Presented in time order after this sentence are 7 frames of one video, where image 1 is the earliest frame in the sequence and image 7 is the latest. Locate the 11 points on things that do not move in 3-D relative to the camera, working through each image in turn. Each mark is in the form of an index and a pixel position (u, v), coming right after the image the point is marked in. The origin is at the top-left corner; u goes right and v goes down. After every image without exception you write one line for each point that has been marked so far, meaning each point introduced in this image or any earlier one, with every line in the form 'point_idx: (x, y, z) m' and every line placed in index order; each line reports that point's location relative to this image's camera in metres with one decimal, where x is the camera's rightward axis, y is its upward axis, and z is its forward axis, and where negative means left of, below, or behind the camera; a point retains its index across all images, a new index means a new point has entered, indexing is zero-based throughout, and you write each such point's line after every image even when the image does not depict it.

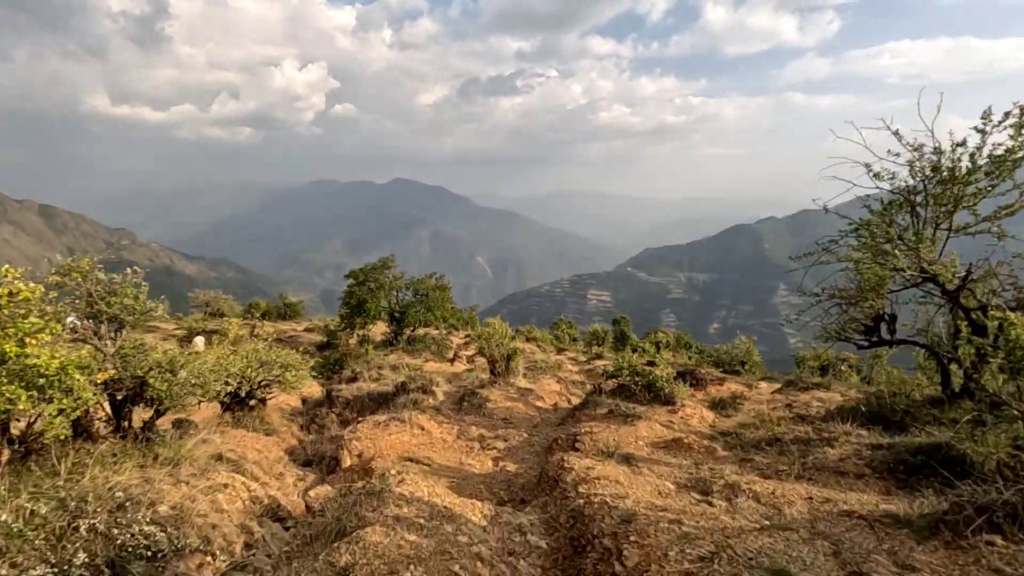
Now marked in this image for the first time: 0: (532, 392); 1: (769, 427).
0: (+0.5, -2.6, +13.6) m
1: (+3.8, -2.0, +7.8) m
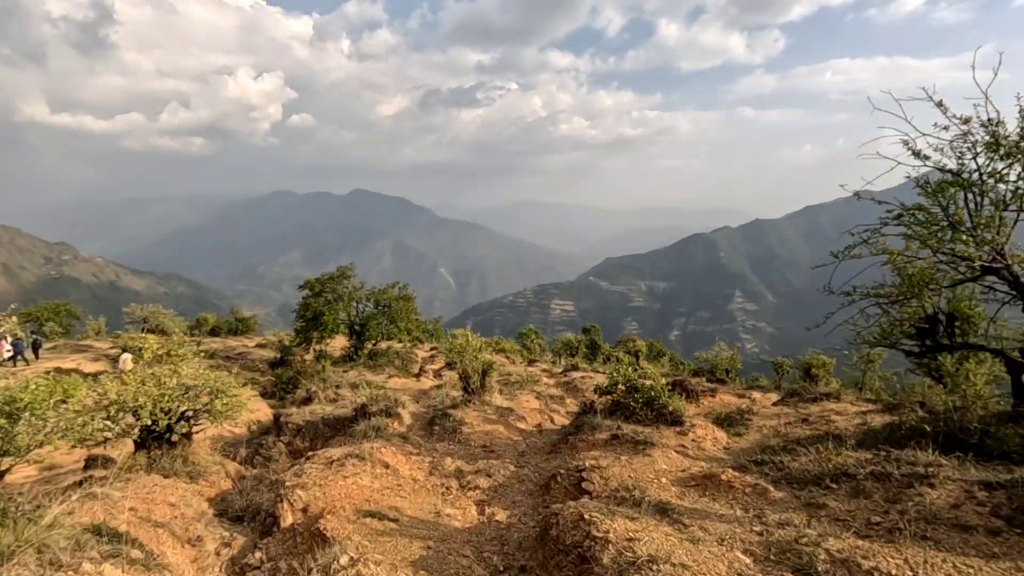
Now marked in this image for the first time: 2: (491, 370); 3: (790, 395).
0: (0.0, -2.8, +12.0) m
1: (+3.6, -2.0, +6.5) m
2: (-0.5, -2.2, +14.4) m
3: (+6.5, -2.5, +12.4) m
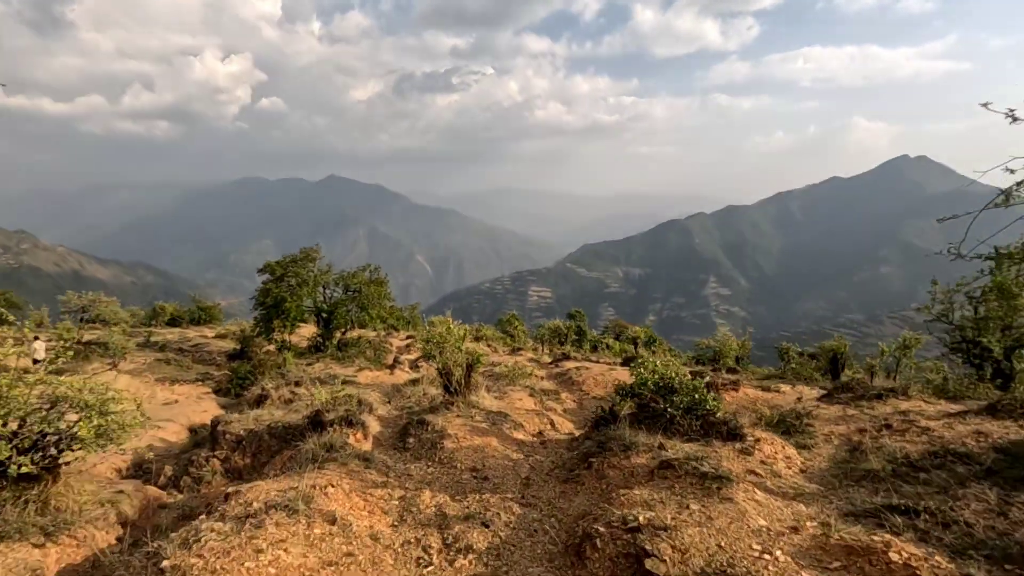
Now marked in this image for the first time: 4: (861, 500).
0: (-0.1, -2.3, +9.7) m
1: (+3.7, -1.7, +4.4) m
2: (-0.7, -1.7, +12.1) m
3: (+6.3, -2.0, +10.4) m
4: (+3.1, -1.9, +4.8) m
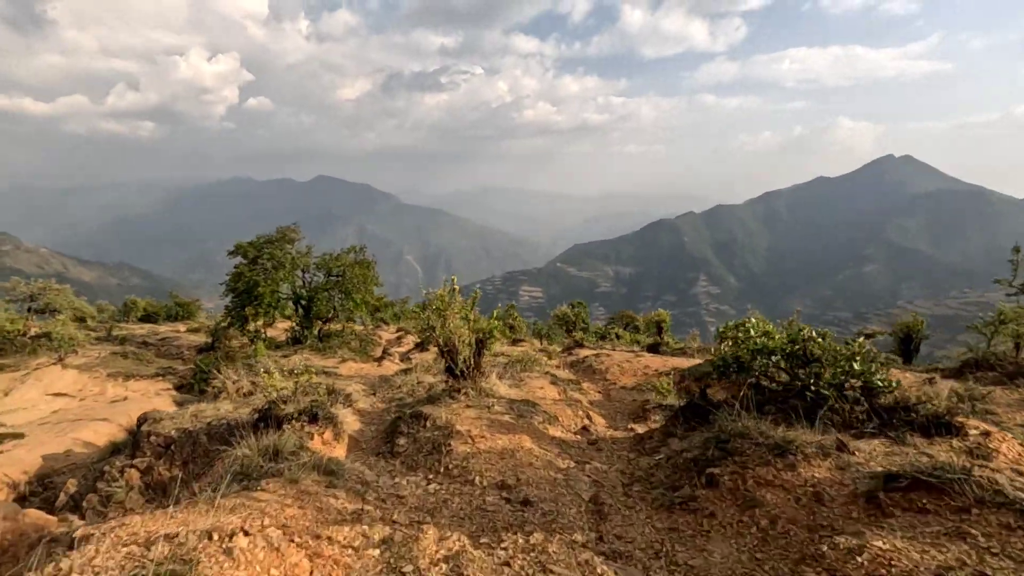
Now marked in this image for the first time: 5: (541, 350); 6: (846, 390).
0: (+0.3, -1.6, +7.1) m
1: (+4.2, -0.9, +1.8) m
2: (-0.4, -0.9, +9.4) m
3: (+6.7, -1.2, +7.9) m
4: (+3.6, -1.1, +2.3) m
5: (+0.9, -2.1, +17.8) m
6: (+2.8, -0.8, +4.6) m
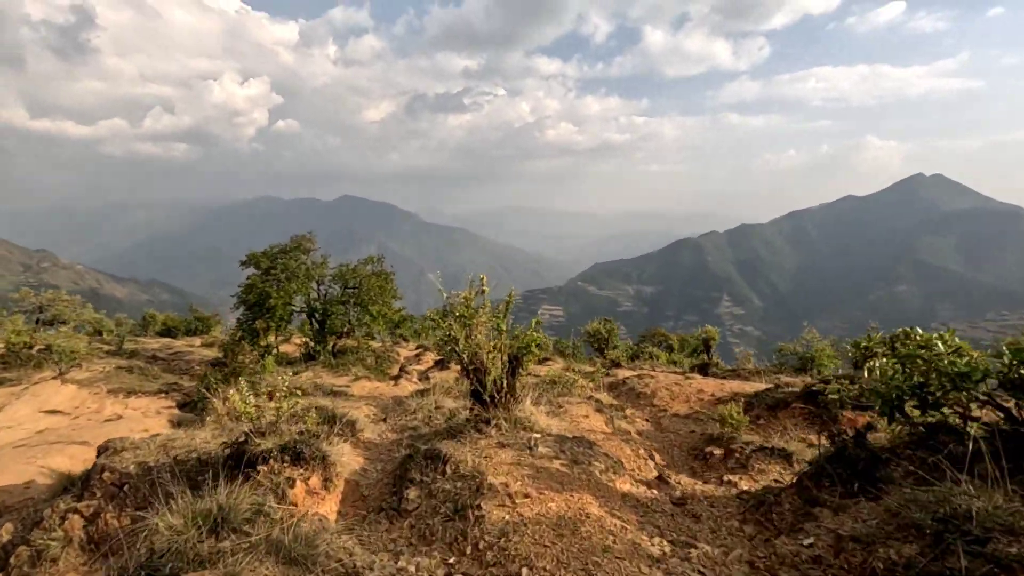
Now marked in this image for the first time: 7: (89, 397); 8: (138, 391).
0: (+0.7, -1.6, +5.4) m
1: (+4.5, -0.7, 0.0) m
2: (+0.2, -1.0, +7.8) m
3: (+7.2, -1.2, +5.9) m
4: (+3.9, -1.0, +0.5) m
5: (+1.8, -2.5, +16.0) m
6: (+3.1, -0.7, +2.8) m
7: (-14.0, -3.6, +17.7) m
8: (-12.9, -3.6, +18.5) m
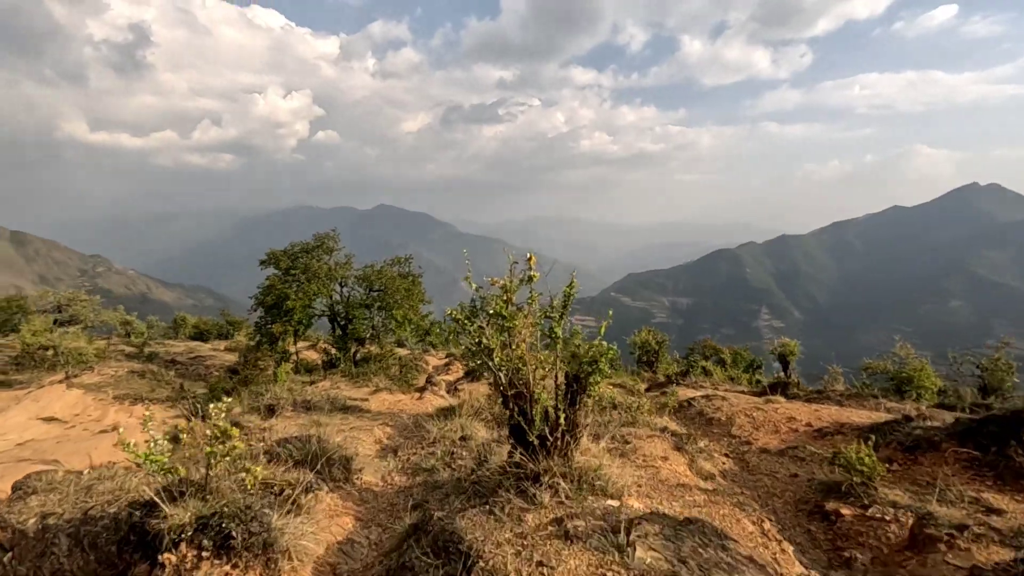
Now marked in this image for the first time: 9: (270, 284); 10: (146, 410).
0: (+1.1, -1.5, +3.2) m
1: (+4.6, -0.6, -2.4) m
2: (+0.7, -0.9, +5.7) m
3: (+7.6, -1.2, +3.4) m
4: (+4.0, -0.8, -1.8) m
5: (+2.8, -2.5, +13.8) m
6: (+3.4, -0.6, +0.5) m
7: (-12.9, -3.6, +16.4) m
8: (-11.7, -3.5, +17.1) m
9: (-8.9, +0.1, +19.7) m
10: (-10.9, -3.7, +16.0) m
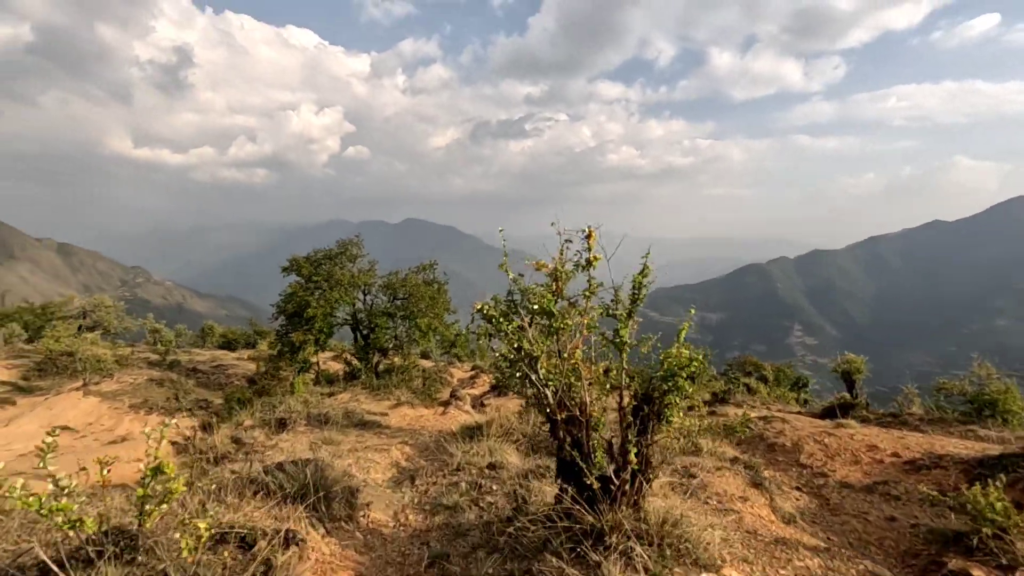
0: (+1.4, -1.4, +2.1) m
1: (+4.5, -0.4, -3.6) m
2: (+1.1, -0.9, +4.6) m
3: (+7.8, -1.2, +2.0) m
4: (+4.0, -0.6, -3.1) m
5: (+3.6, -2.7, +12.6) m
6: (+3.5, -0.5, -0.7) m
7: (-12.0, -3.7, +15.9) m
8: (-10.8, -3.7, +16.5) m
9: (-7.9, -0.1, +19.0) m
10: (-10.1, -3.8, +15.3) m
